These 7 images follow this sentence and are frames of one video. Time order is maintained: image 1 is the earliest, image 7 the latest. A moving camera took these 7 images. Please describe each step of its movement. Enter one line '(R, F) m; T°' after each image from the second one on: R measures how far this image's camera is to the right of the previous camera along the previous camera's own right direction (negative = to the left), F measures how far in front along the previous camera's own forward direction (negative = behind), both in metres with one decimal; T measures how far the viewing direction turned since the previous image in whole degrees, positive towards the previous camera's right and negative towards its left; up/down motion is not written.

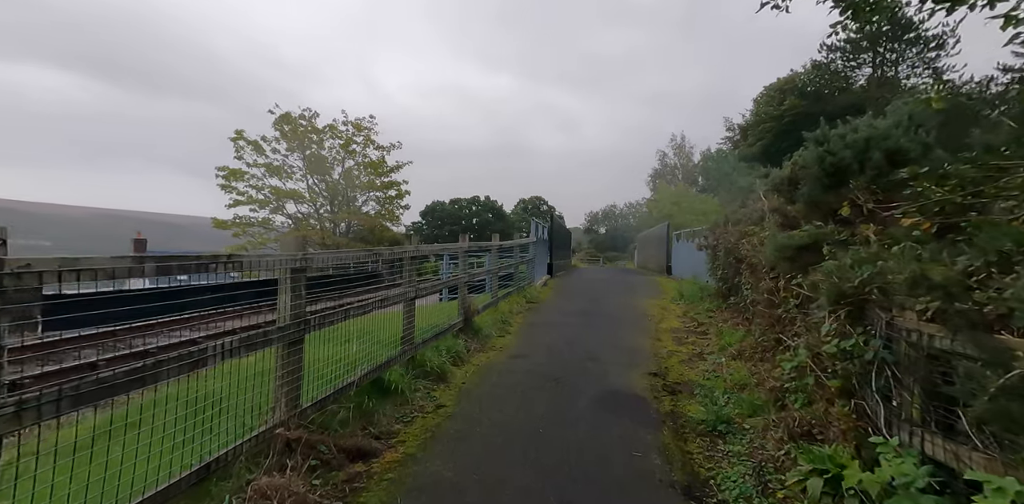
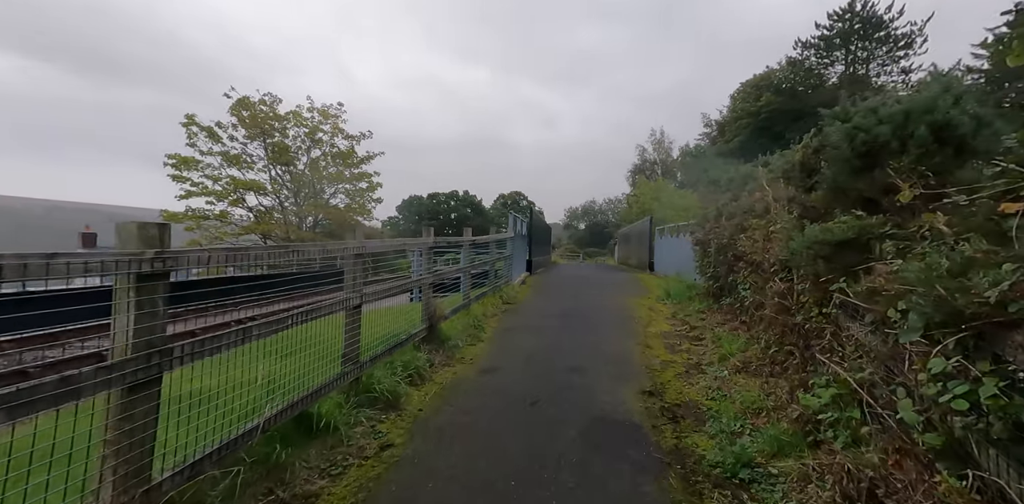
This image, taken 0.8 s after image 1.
(+0.1, +0.7) m; +3°
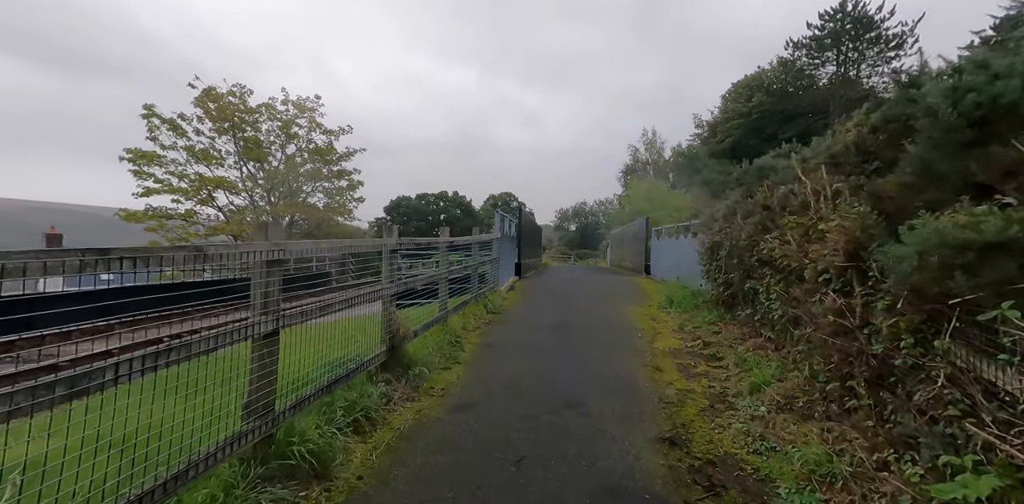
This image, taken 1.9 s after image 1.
(+0.1, +0.9) m; +1°
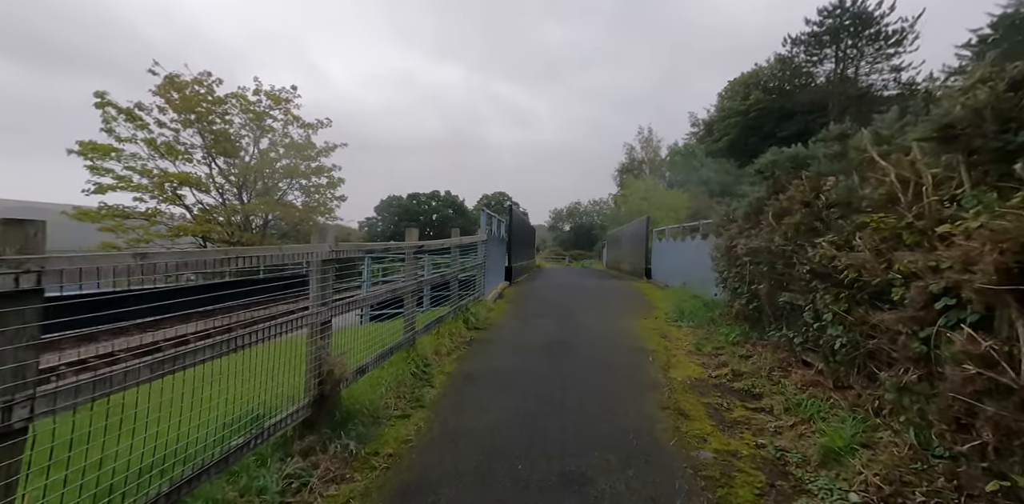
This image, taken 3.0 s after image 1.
(+0.1, +1.0) m; +1°
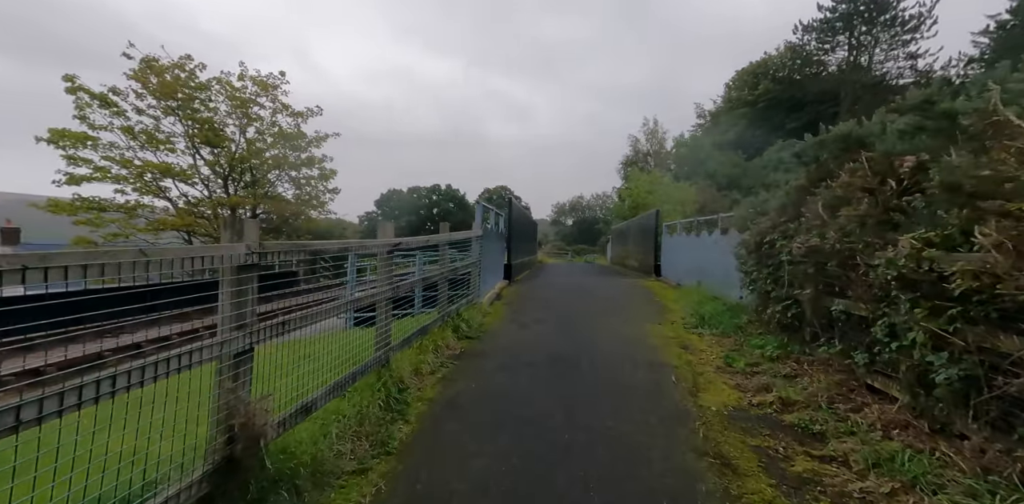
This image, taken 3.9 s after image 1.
(+0.1, +0.8) m; 0°
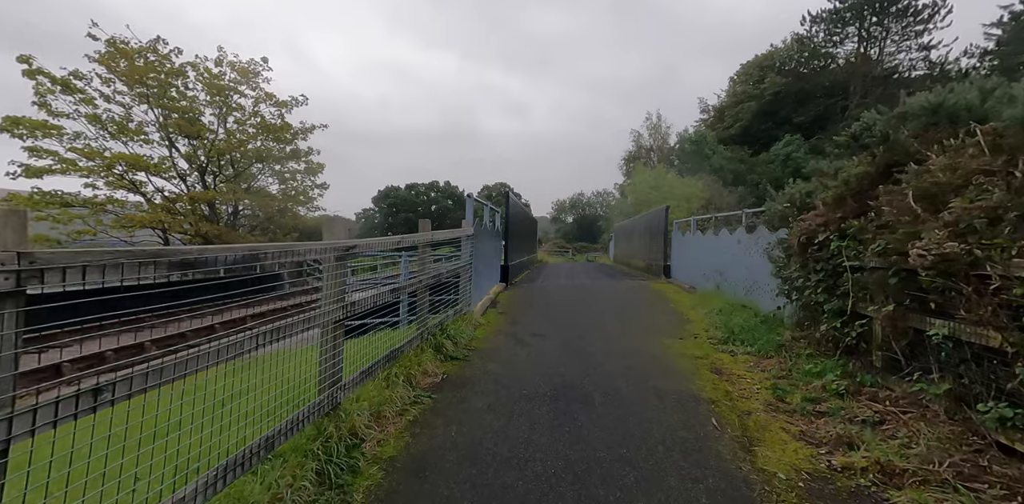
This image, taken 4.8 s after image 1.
(+0.1, +1.0) m; 0°
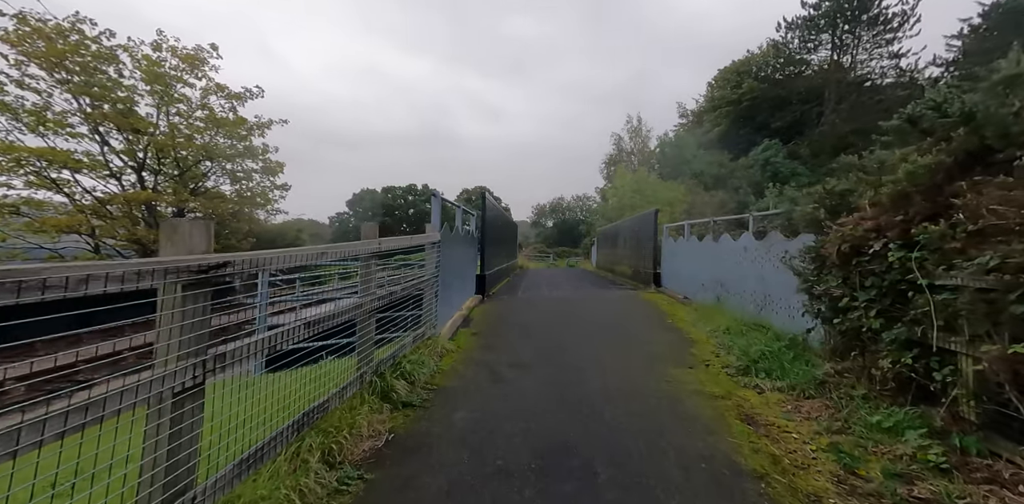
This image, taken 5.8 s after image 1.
(+0.1, +1.1) m; +3°
